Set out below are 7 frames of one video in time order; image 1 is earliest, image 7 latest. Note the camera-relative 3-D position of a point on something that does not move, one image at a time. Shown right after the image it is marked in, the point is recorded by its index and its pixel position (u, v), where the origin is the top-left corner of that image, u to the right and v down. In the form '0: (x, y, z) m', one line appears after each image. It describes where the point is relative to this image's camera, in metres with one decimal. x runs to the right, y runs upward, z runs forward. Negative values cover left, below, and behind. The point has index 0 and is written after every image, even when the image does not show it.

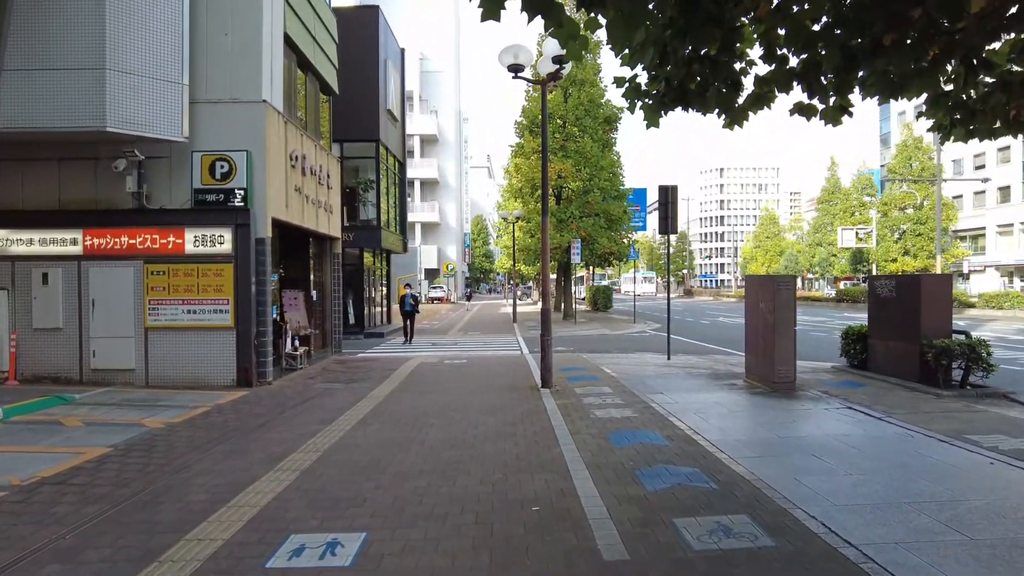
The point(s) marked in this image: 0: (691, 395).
0: (+2.4, -1.4, +9.1) m
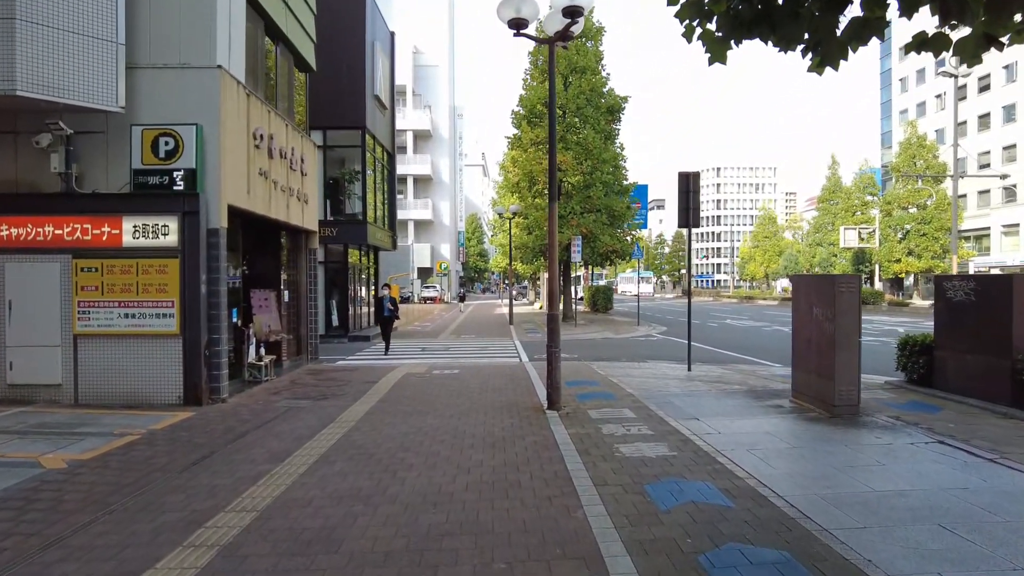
0: (+2.4, -1.4, +7.4) m
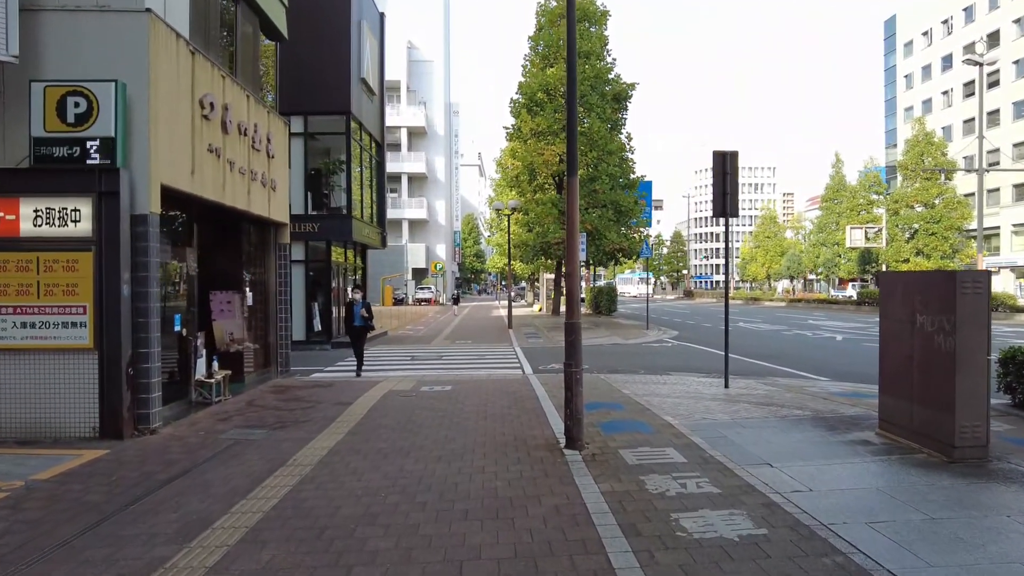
0: (+2.4, -1.4, +5.5) m
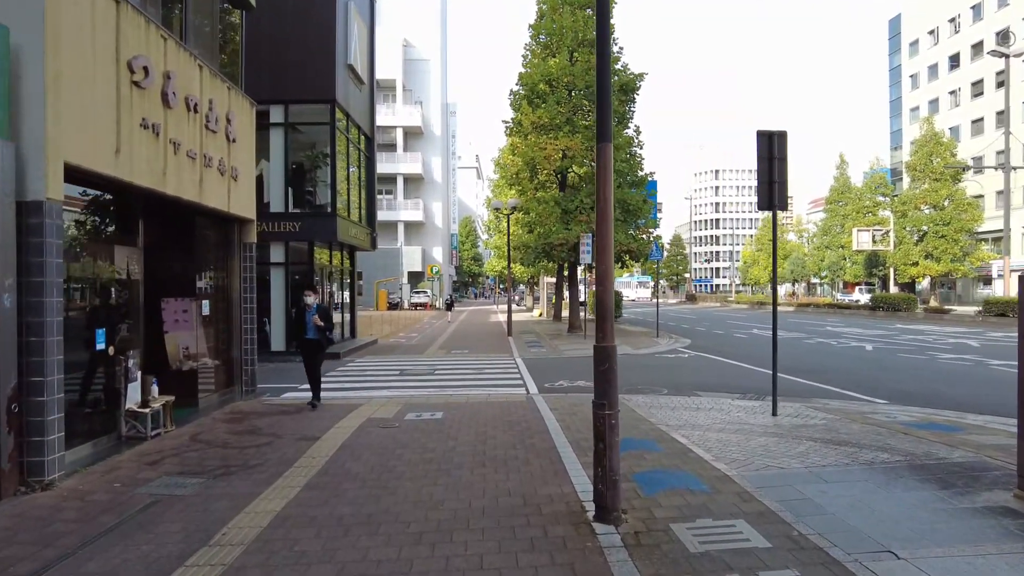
0: (+2.5, -1.5, +3.8) m
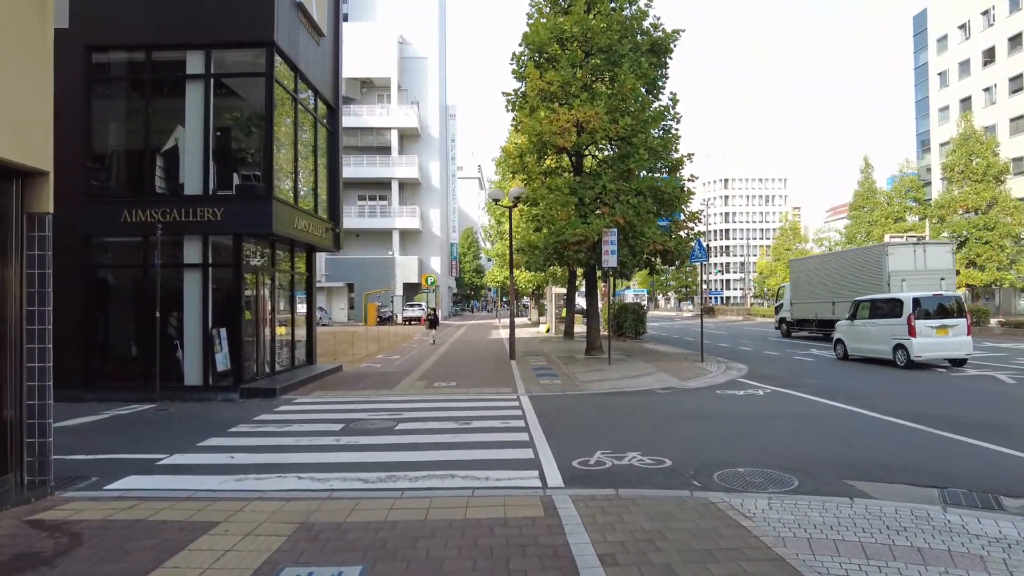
0: (+2.5, -1.4, -1.3) m
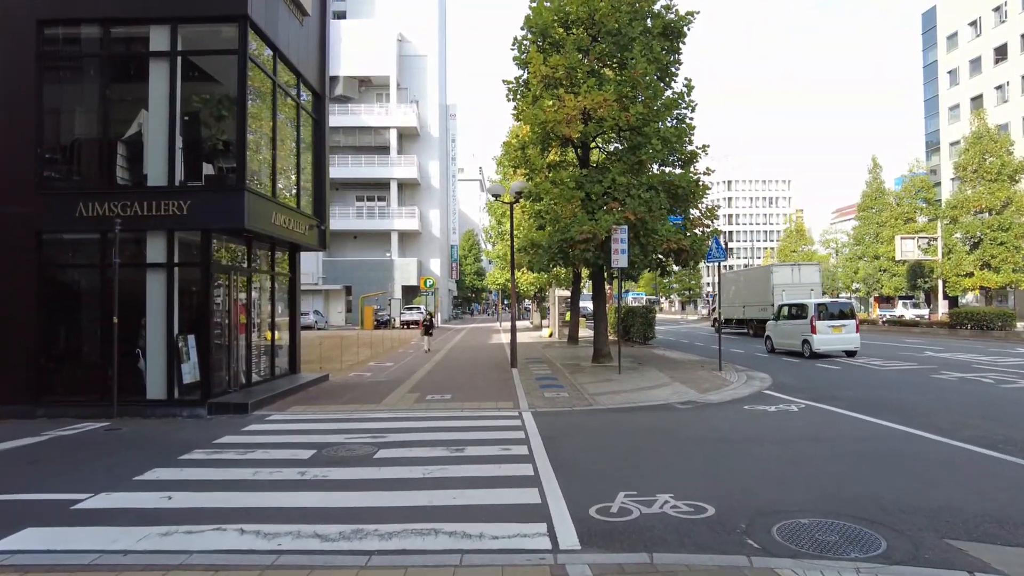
0: (+2.5, -1.4, -2.7) m
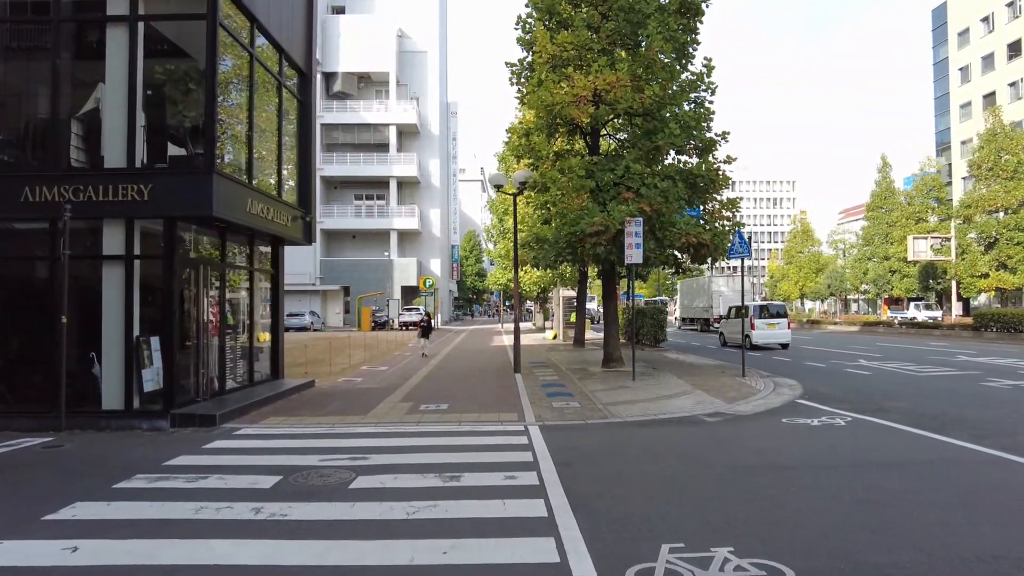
0: (+2.5, -1.3, -4.2) m
